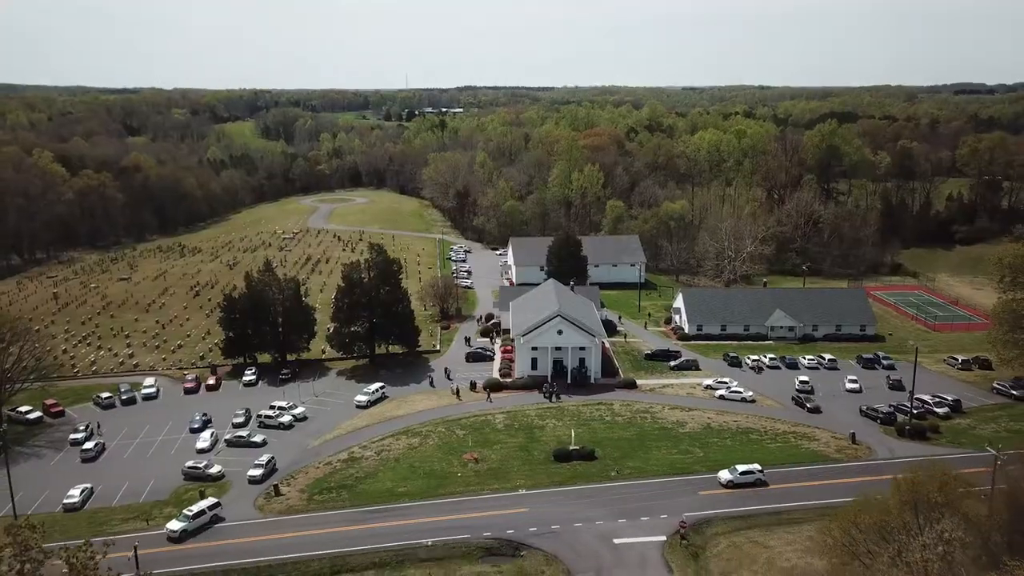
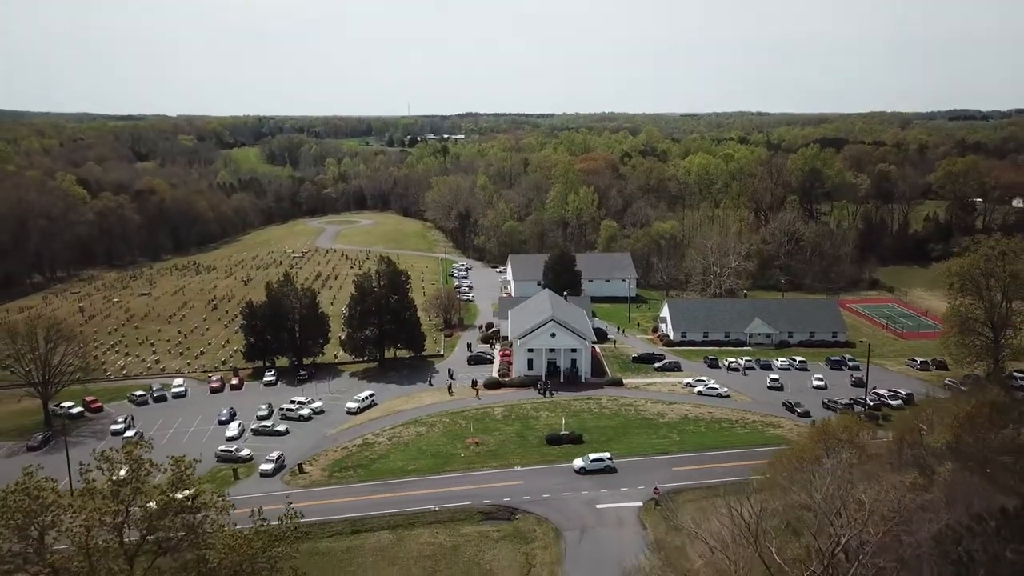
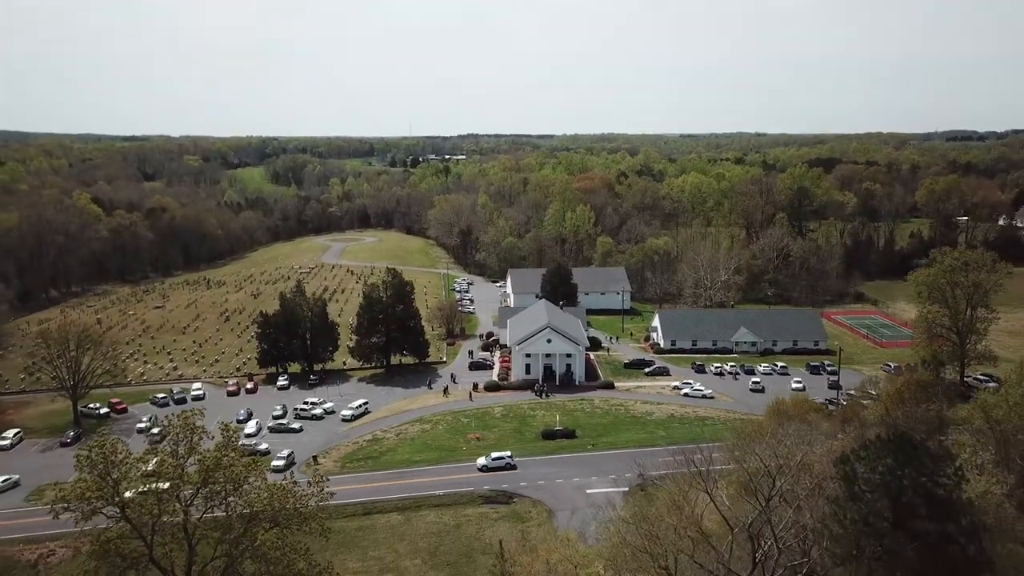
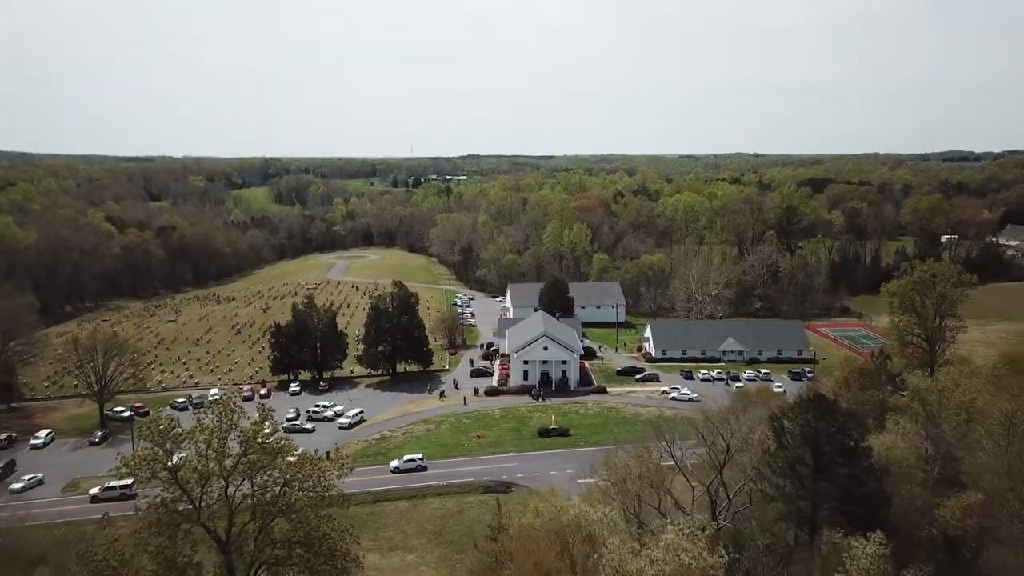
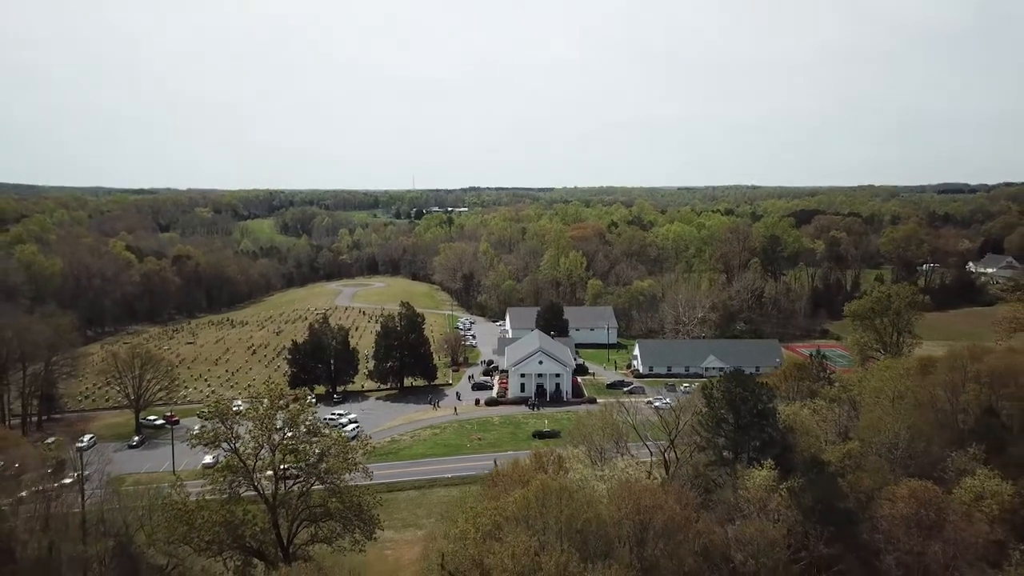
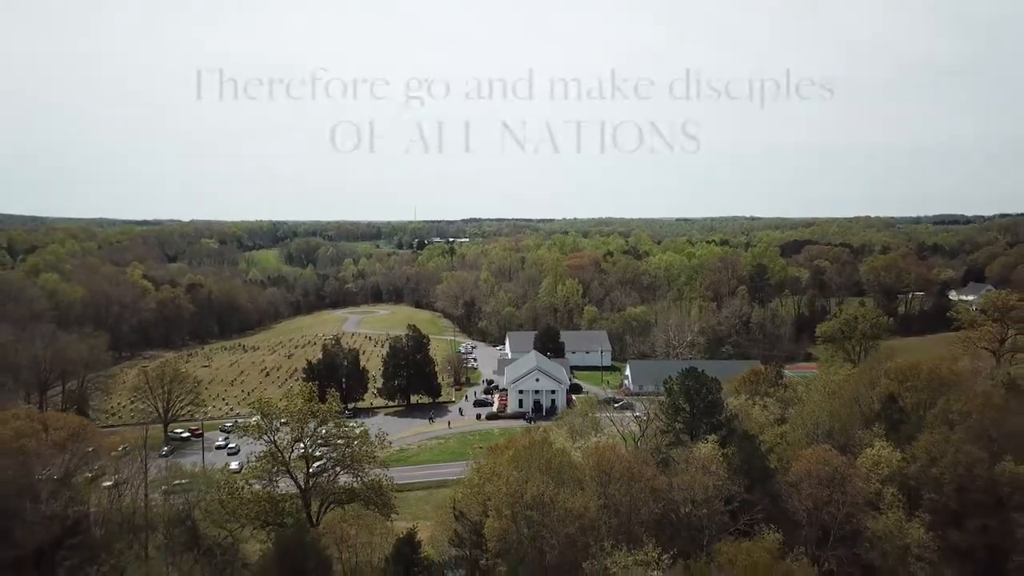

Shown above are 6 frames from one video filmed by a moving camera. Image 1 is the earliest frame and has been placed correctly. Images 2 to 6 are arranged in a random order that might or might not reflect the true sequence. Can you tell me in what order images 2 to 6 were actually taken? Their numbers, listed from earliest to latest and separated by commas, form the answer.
2, 3, 4, 5, 6
